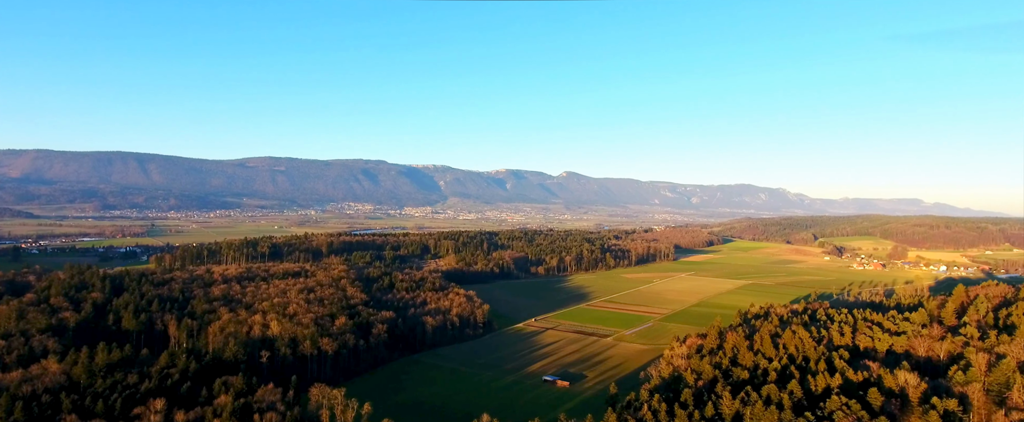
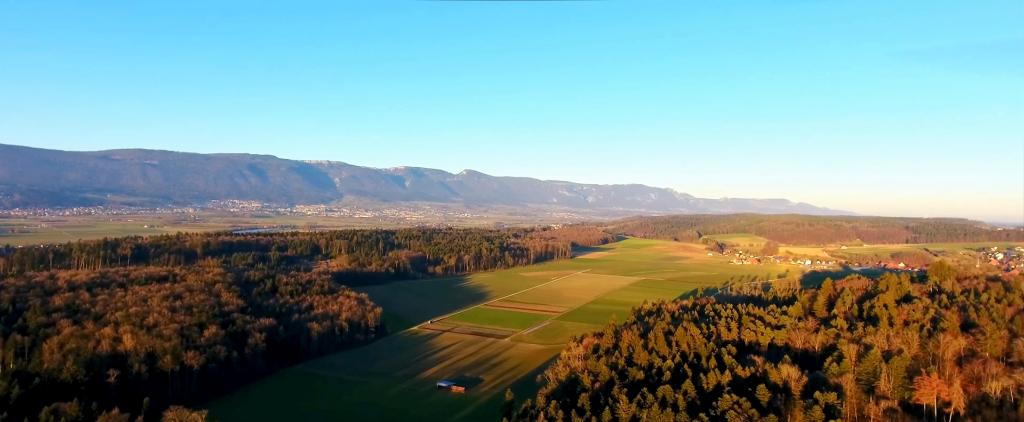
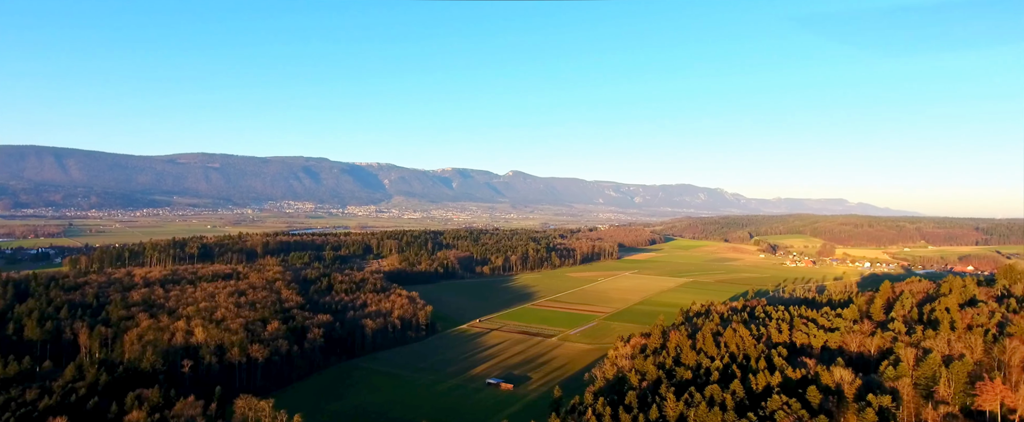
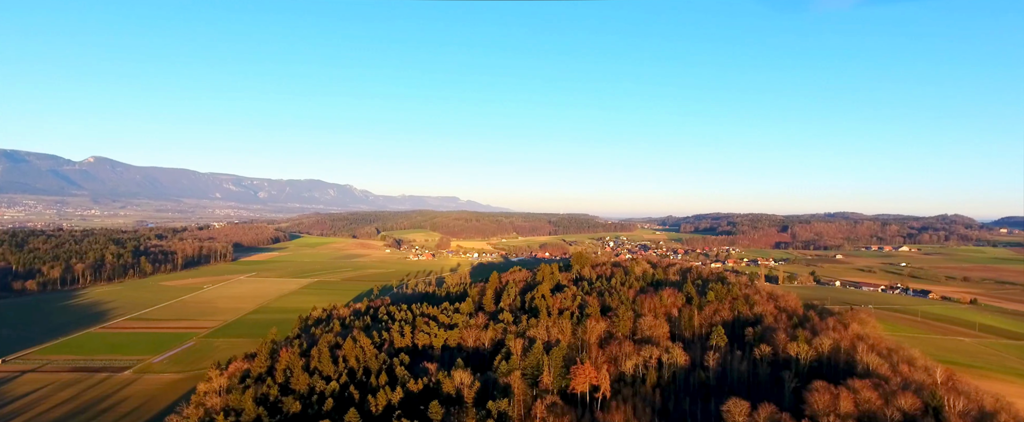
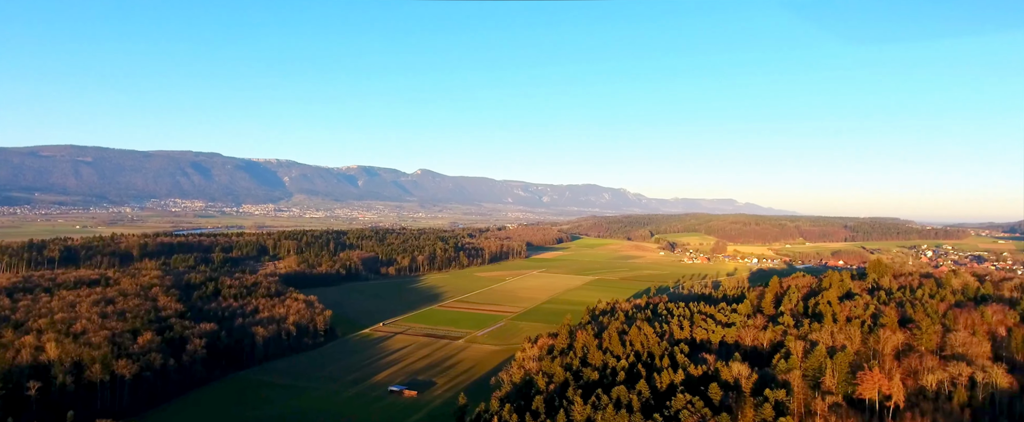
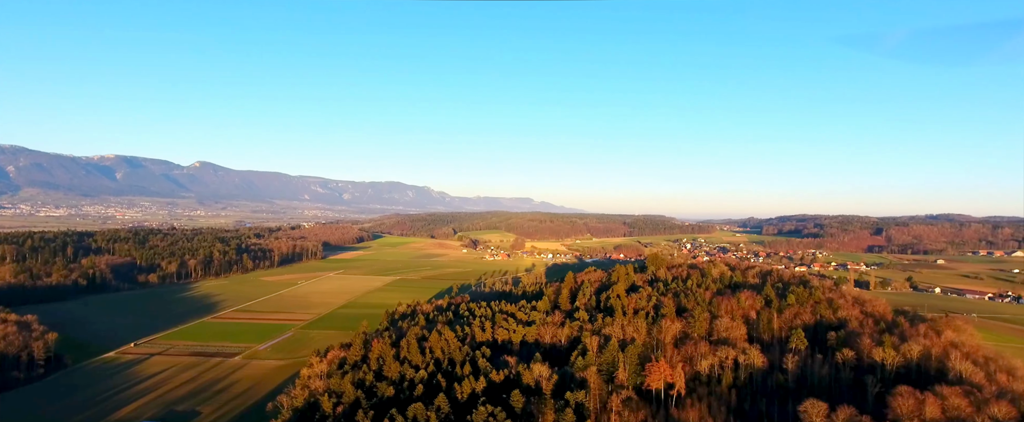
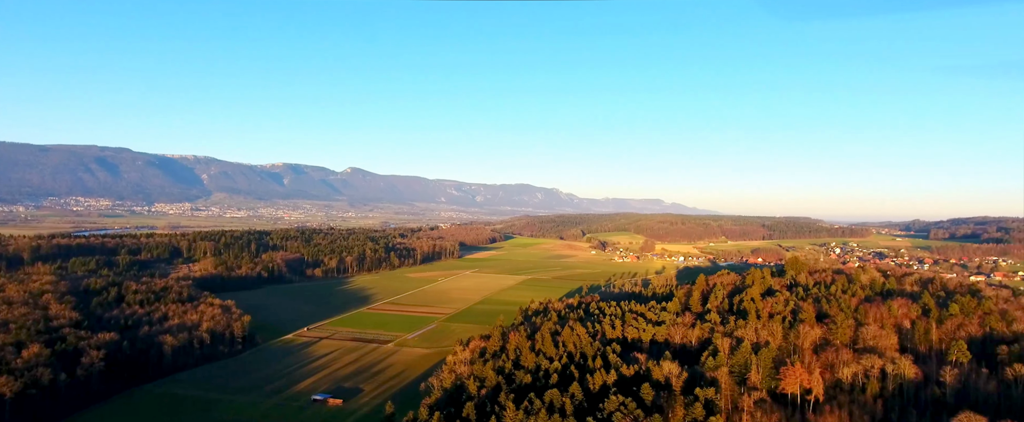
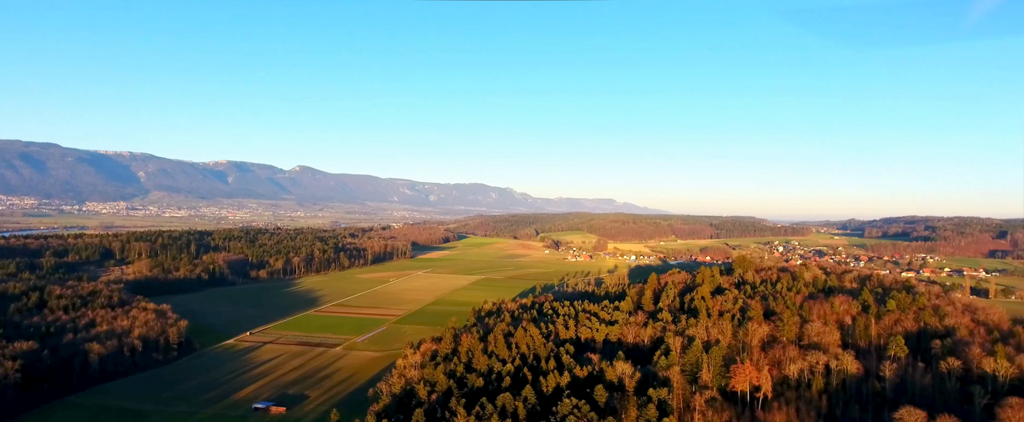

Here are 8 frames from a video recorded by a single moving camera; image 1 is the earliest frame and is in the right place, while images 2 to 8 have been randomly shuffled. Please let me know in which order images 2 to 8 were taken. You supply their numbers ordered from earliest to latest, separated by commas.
3, 2, 5, 7, 8, 6, 4
